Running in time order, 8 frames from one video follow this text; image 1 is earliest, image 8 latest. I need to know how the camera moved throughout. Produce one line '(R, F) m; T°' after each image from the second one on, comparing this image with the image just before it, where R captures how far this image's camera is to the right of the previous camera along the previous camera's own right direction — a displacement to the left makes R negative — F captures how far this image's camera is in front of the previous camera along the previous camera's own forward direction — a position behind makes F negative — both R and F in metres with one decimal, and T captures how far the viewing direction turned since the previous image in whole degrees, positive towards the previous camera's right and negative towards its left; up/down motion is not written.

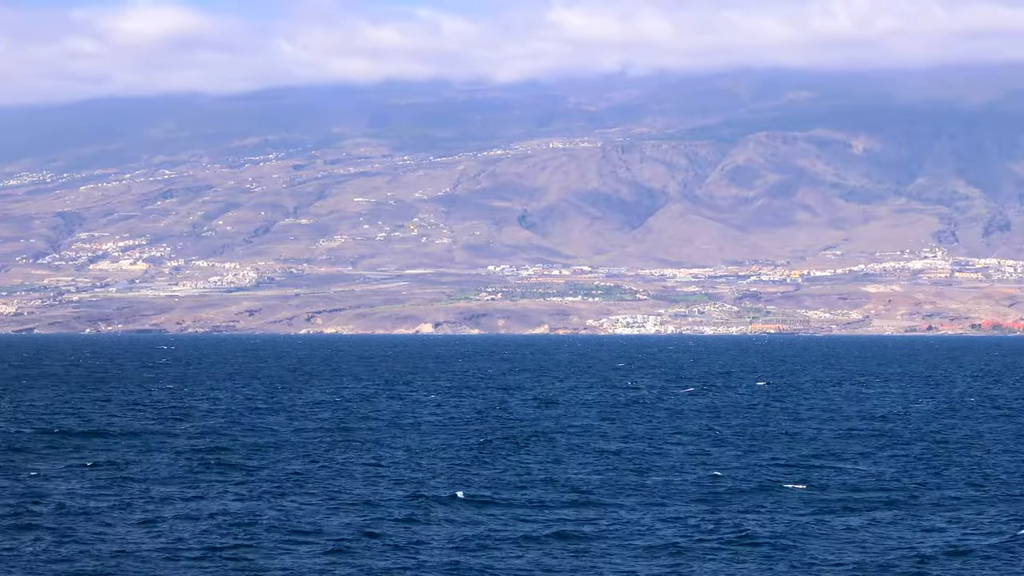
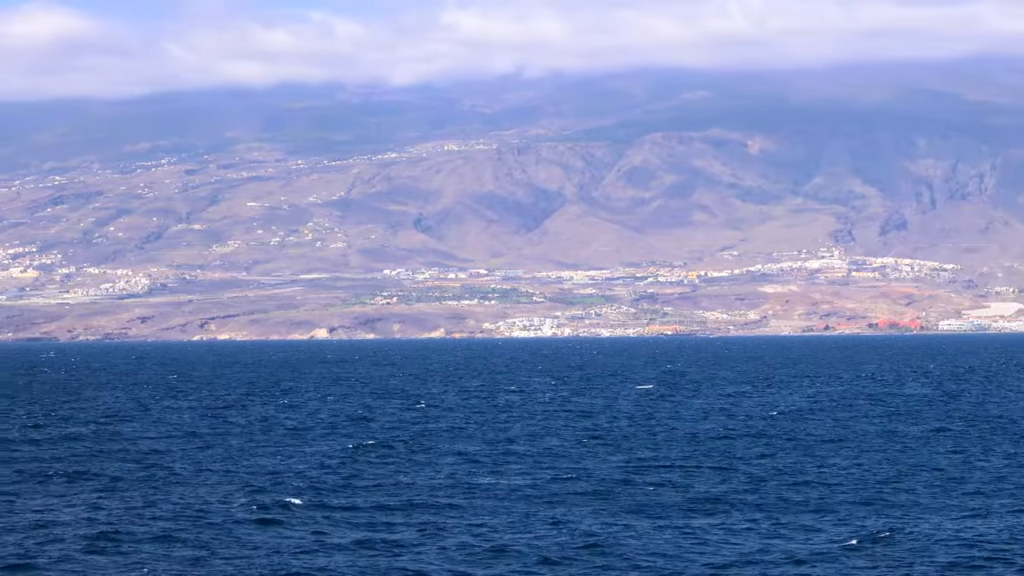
(+2.8, +2.8) m; +2°
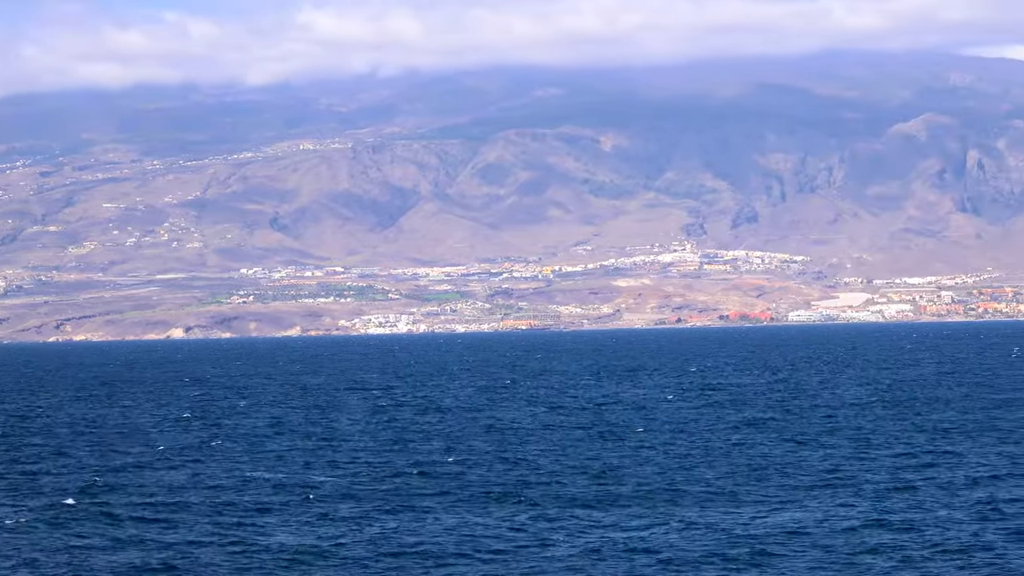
(+6.3, -4.4) m; +3°
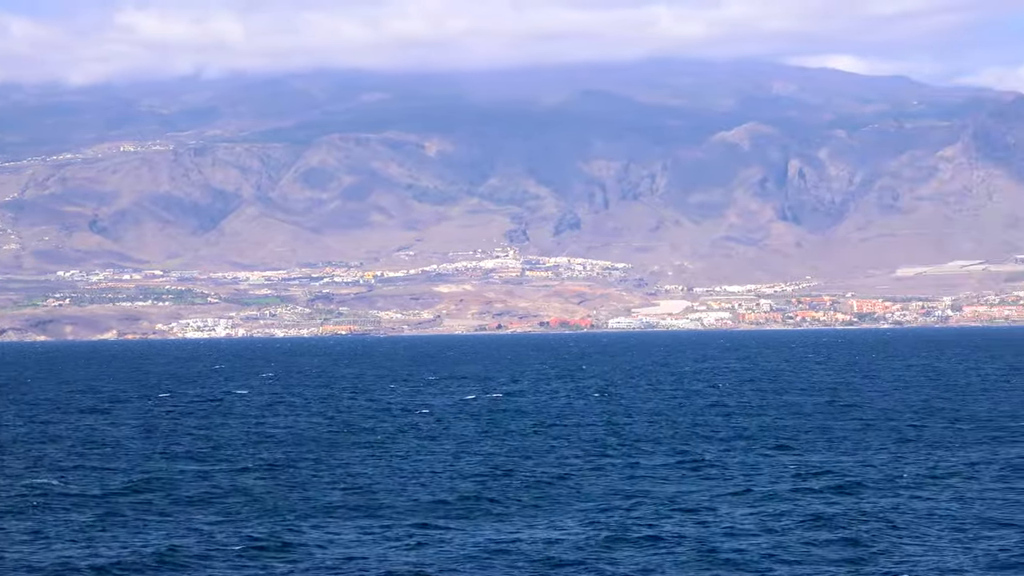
(+7.3, +1.1) m; +3°
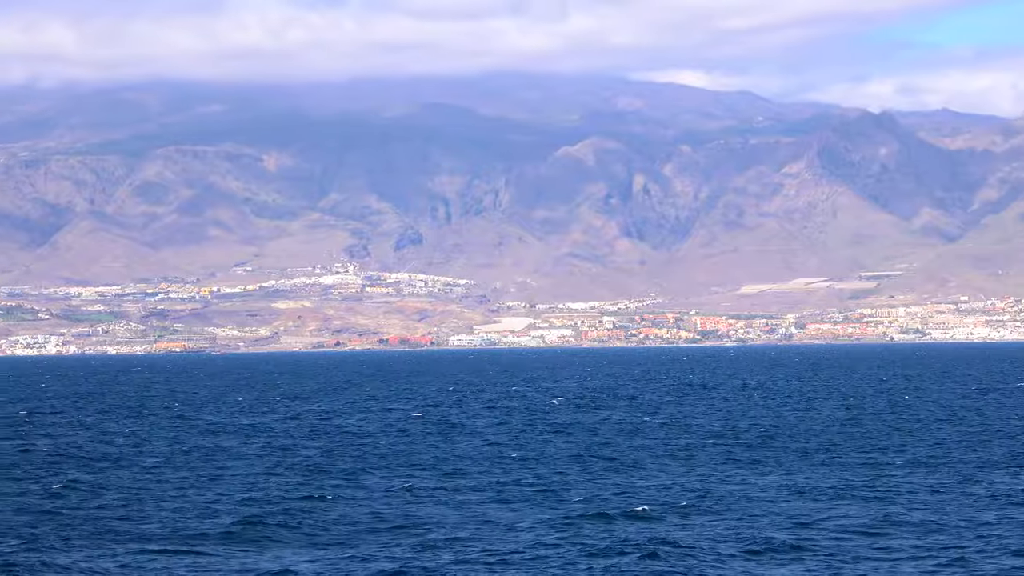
(+5.7, +6.7) m; +3°
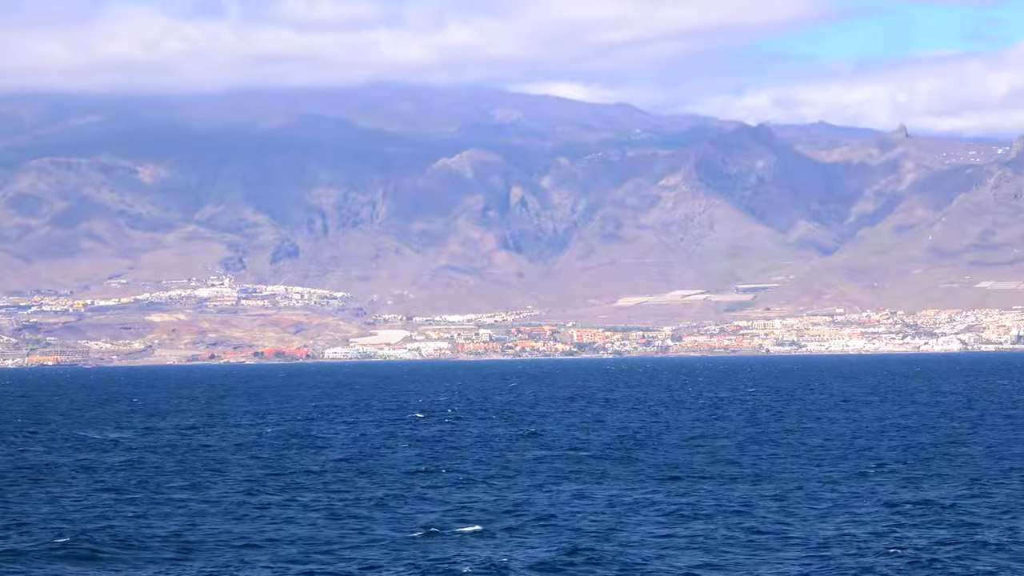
(+4.8, +0.6) m; +2°
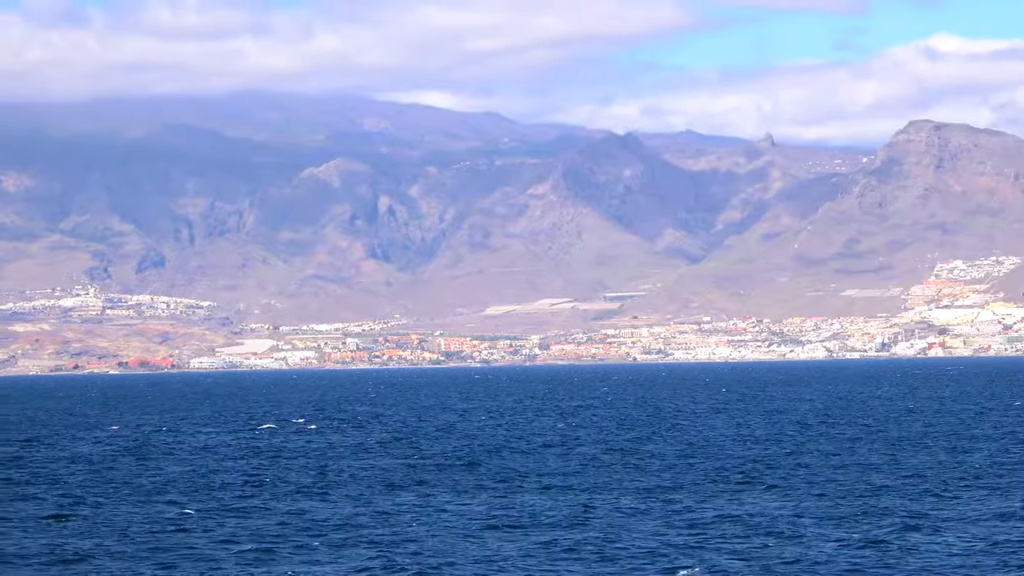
(+4.8, -0.1) m; +2°
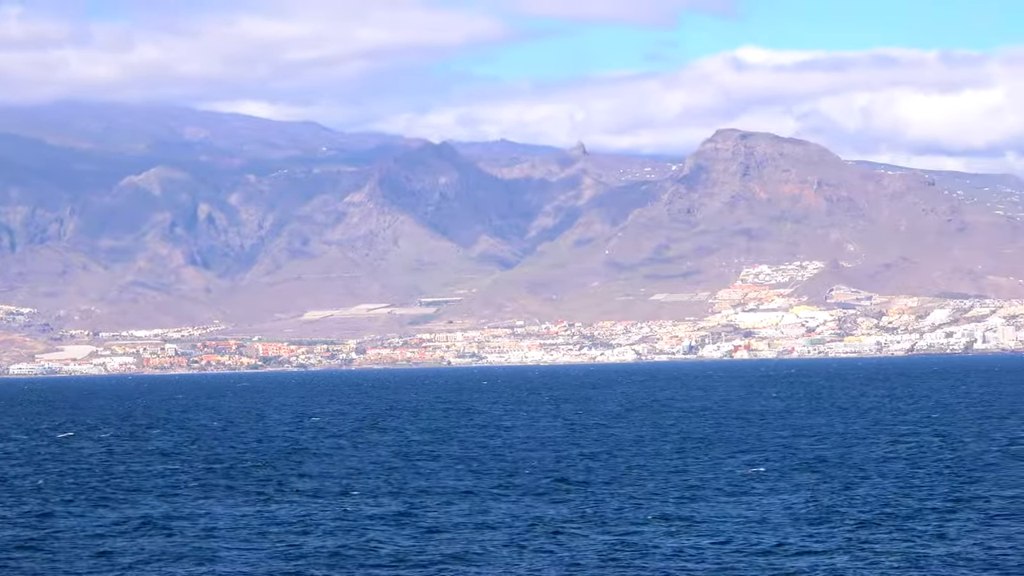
(+6.5, -10.6) m; +3°
